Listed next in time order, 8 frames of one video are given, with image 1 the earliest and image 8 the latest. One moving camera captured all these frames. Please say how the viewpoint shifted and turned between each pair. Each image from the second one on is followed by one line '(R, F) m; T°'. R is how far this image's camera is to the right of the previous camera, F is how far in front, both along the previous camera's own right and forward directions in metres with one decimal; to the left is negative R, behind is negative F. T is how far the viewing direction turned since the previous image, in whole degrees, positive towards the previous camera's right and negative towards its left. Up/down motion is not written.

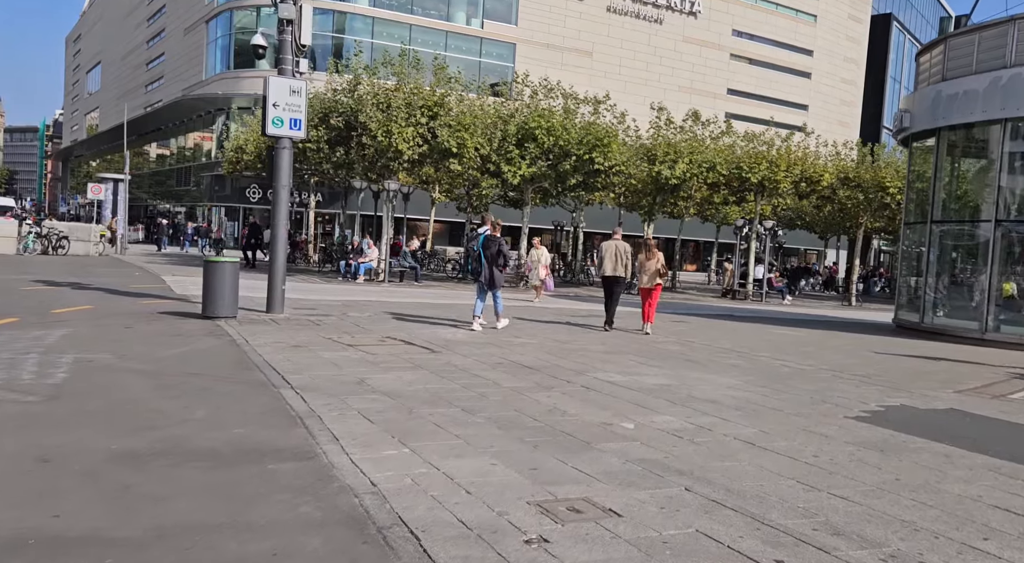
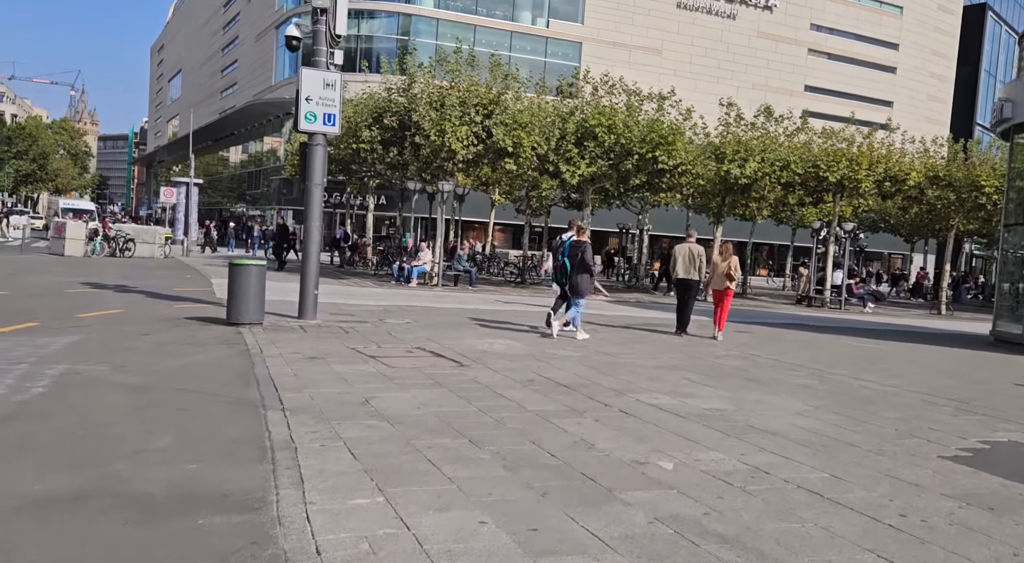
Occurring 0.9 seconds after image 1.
(+0.3, +1.0) m; -5°
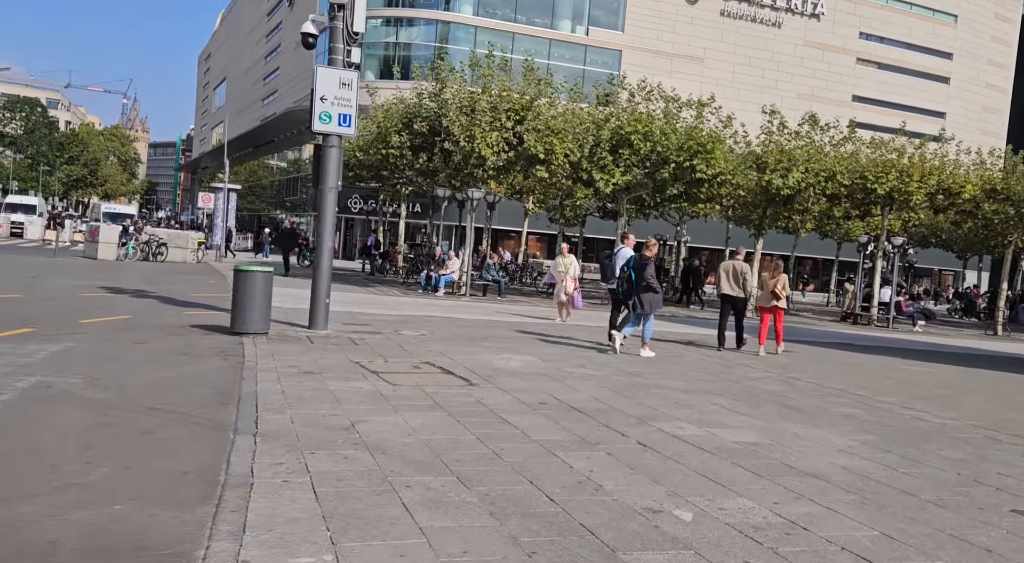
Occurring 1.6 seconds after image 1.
(+0.2, +0.7) m; -3°
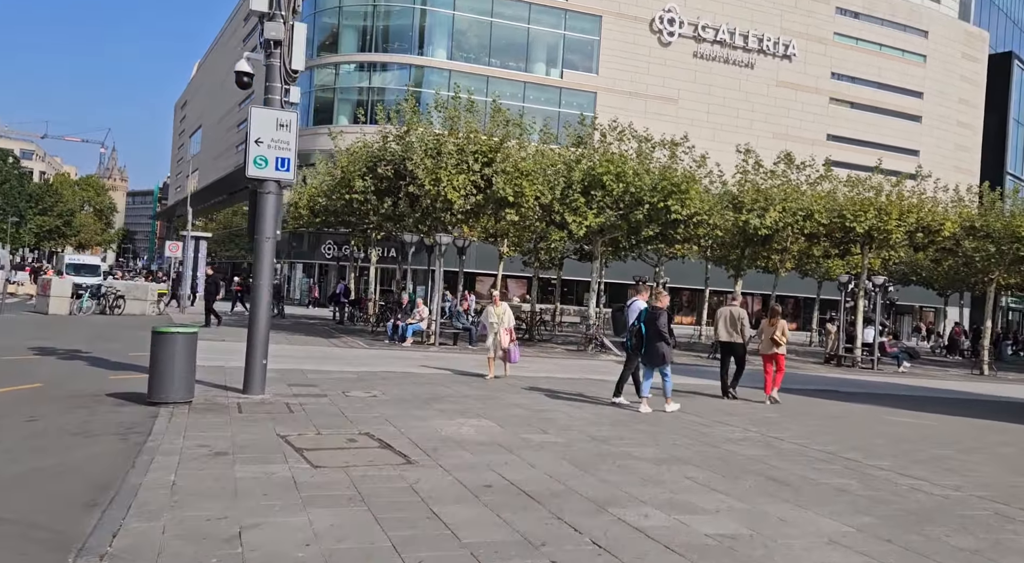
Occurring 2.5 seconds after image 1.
(+0.3, +1.0) m; +1°
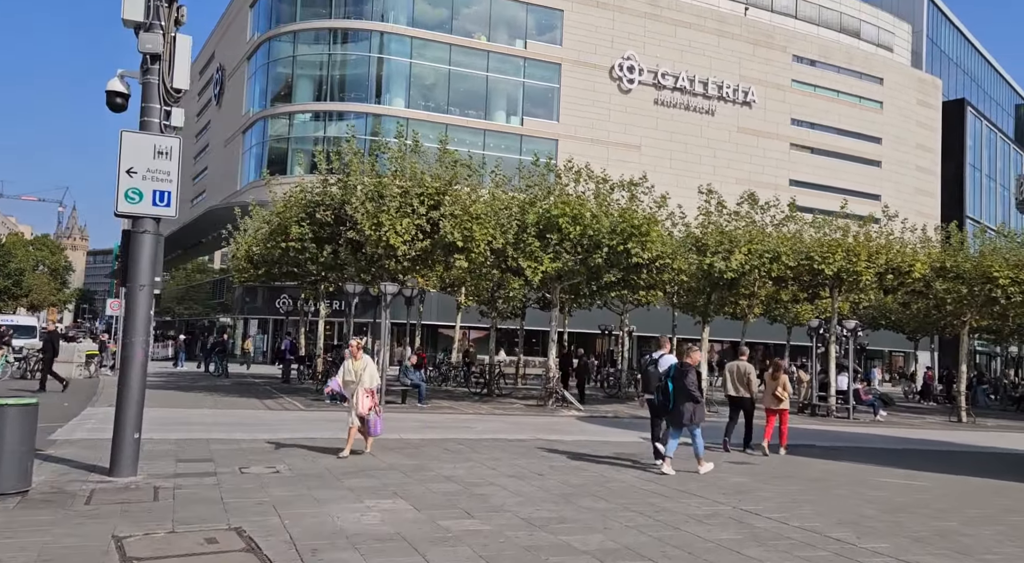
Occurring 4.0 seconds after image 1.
(+0.5, +1.6) m; +2°
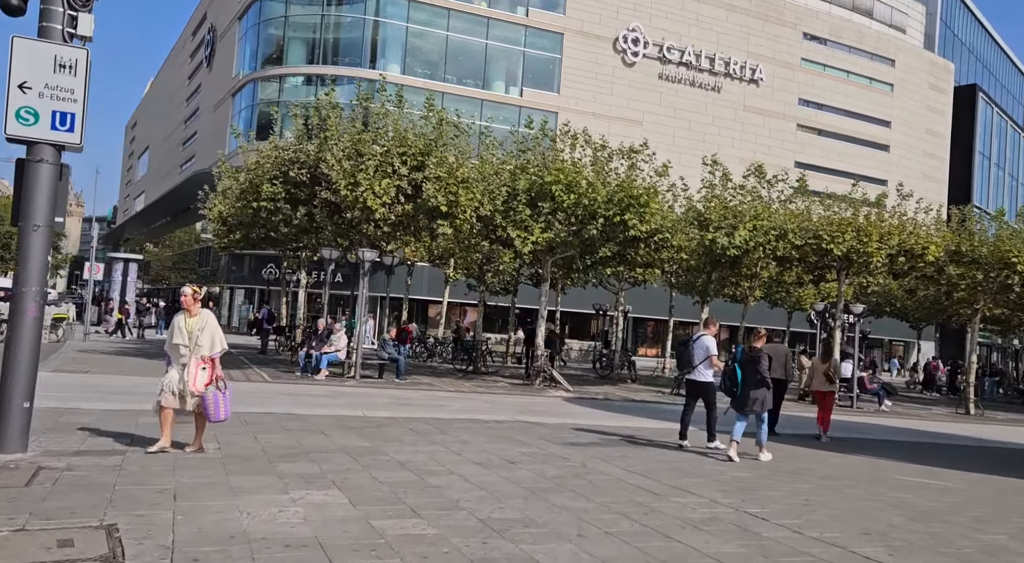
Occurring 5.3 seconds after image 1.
(+0.3, +1.5) m; 0°
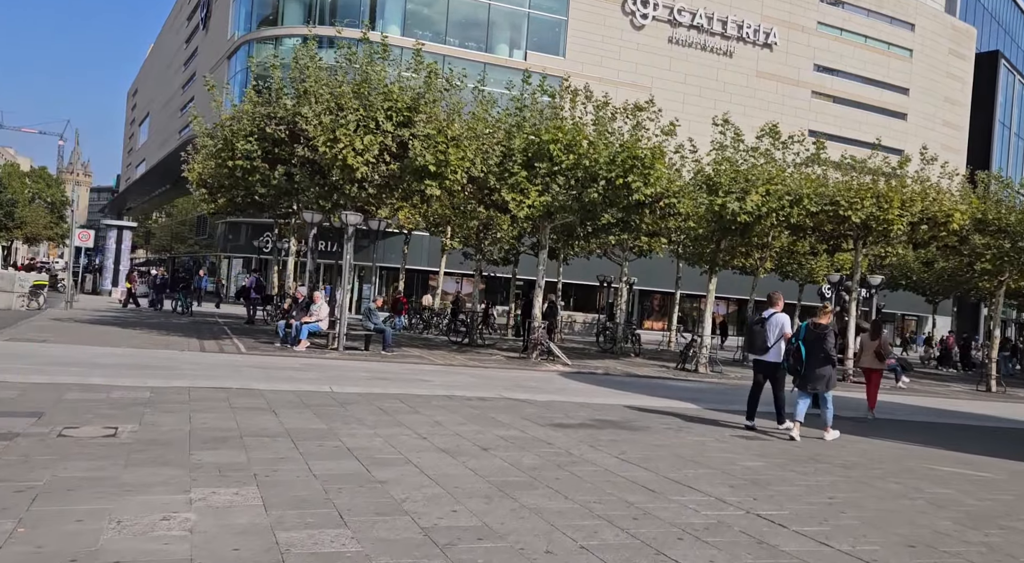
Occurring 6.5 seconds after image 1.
(+0.3, +1.4) m; -1°
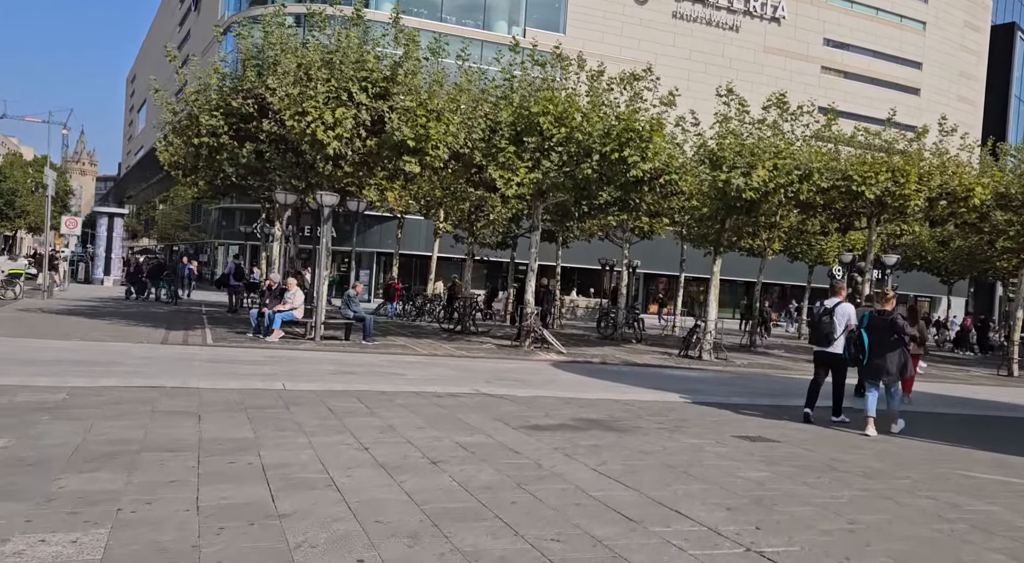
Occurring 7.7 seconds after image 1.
(+0.4, +1.3) m; -1°
